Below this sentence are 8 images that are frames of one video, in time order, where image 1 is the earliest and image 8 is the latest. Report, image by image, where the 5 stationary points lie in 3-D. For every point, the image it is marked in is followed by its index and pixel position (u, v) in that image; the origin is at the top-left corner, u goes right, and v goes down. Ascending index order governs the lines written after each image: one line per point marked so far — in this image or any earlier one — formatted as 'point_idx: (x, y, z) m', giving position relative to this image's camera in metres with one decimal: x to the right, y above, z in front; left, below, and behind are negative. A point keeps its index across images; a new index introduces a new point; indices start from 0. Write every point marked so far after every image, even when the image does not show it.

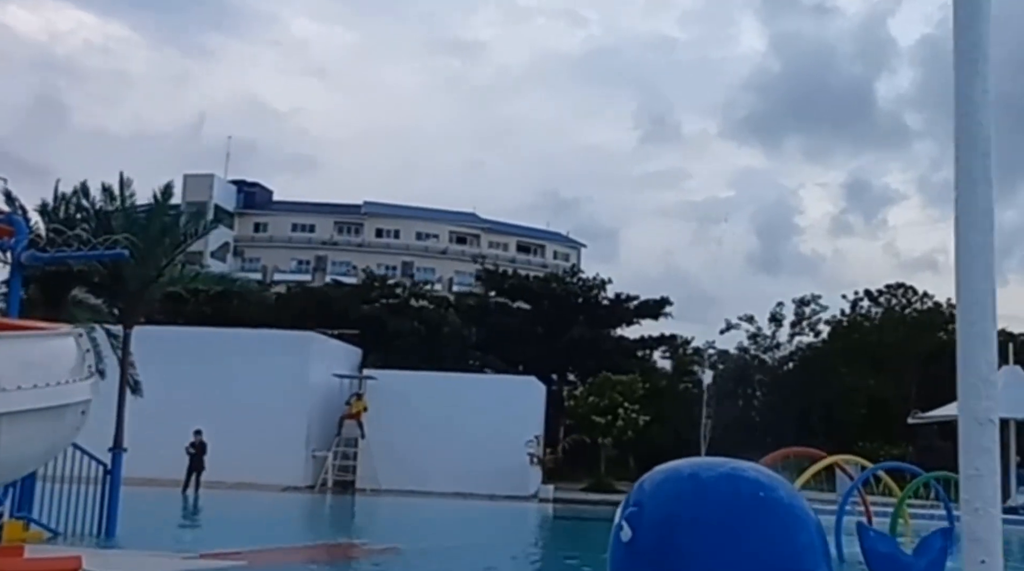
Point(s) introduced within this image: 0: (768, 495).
0: (+1.2, -1.0, +6.5) m
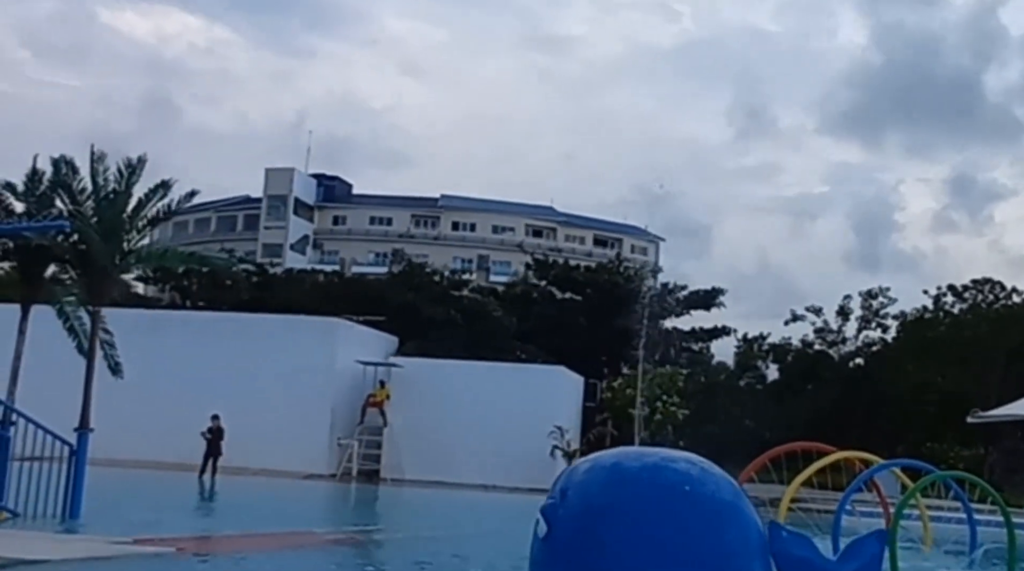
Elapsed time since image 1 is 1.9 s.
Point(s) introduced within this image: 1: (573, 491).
0: (+0.8, -0.9, +5.9) m
1: (+0.3, -0.9, +6.1) m
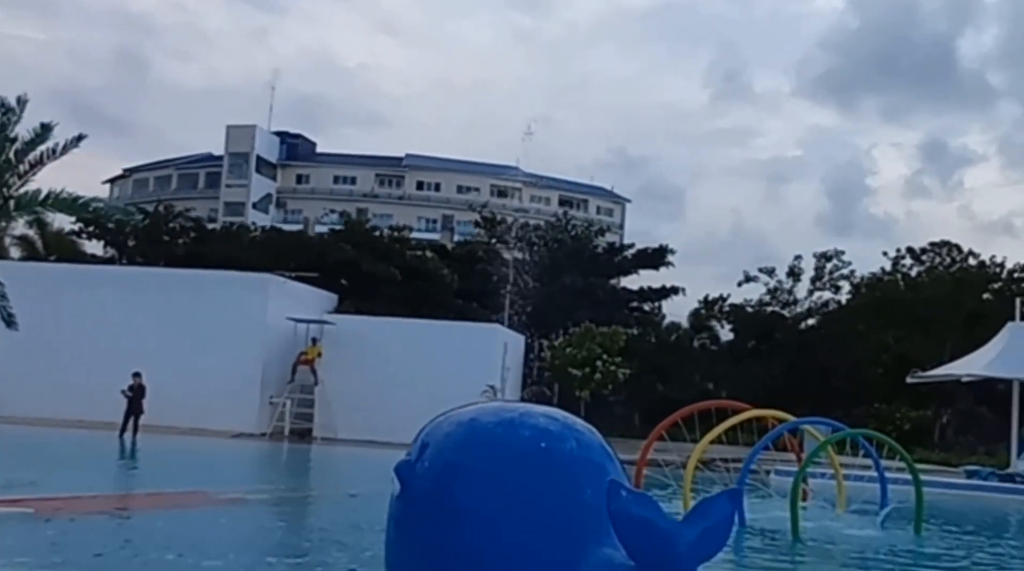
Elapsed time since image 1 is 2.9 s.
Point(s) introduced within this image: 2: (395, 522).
0: (+0.2, -0.7, +5.6) m
1: (-0.3, -0.7, +5.8) m
2: (-0.5, -1.0, +5.8) m
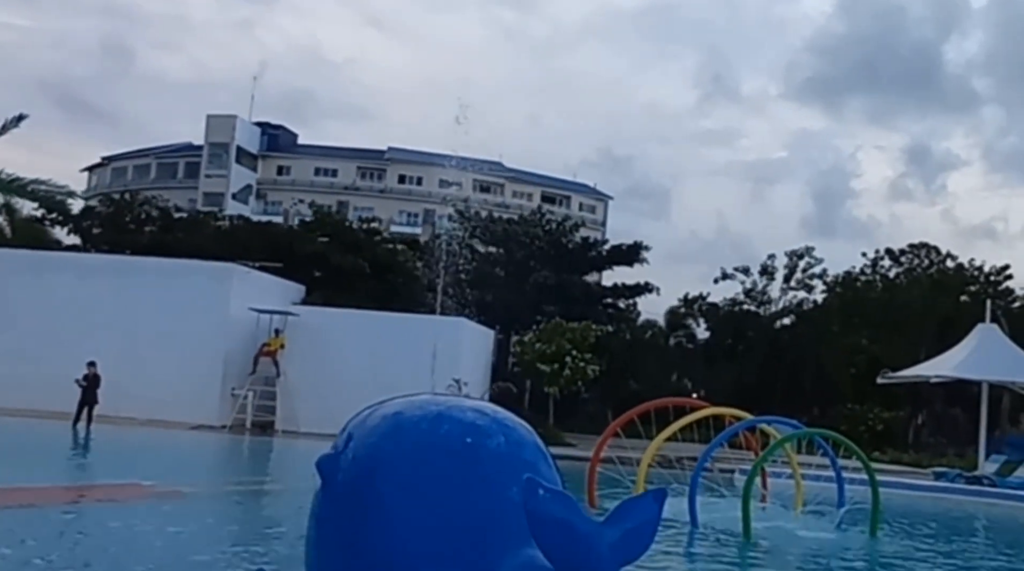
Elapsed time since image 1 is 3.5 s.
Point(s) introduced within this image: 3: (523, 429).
0: (-0.1, -0.6, +5.4) m
1: (-0.6, -0.6, +5.6) m
2: (-0.8, -0.9, +5.6) m
3: (0.0, -0.6, +5.7) m
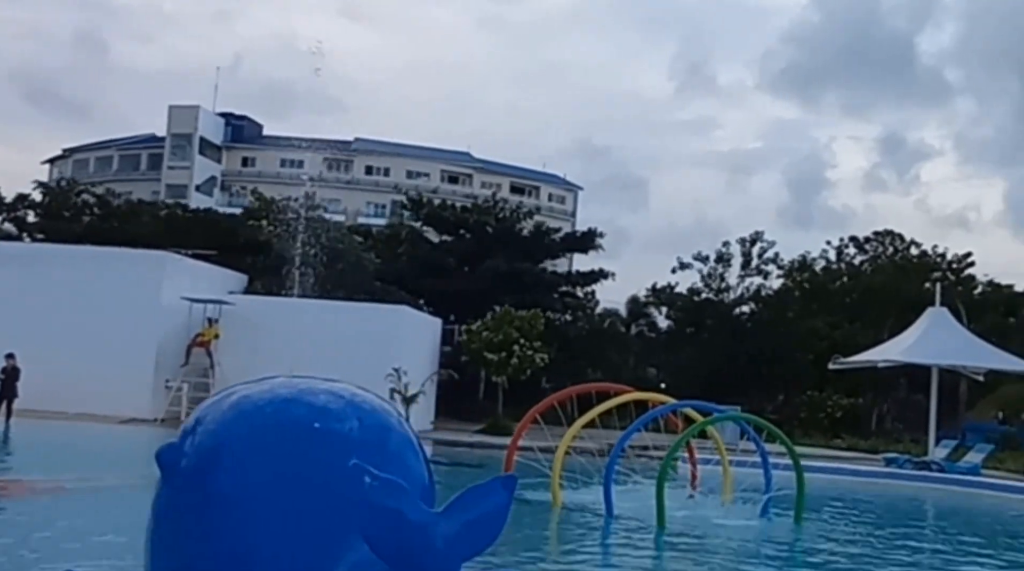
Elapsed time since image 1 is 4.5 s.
0: (-0.7, -0.5, +4.9) m
1: (-1.2, -0.5, +5.1) m
2: (-1.3, -0.8, +5.1) m
3: (-0.5, -0.5, +5.3) m
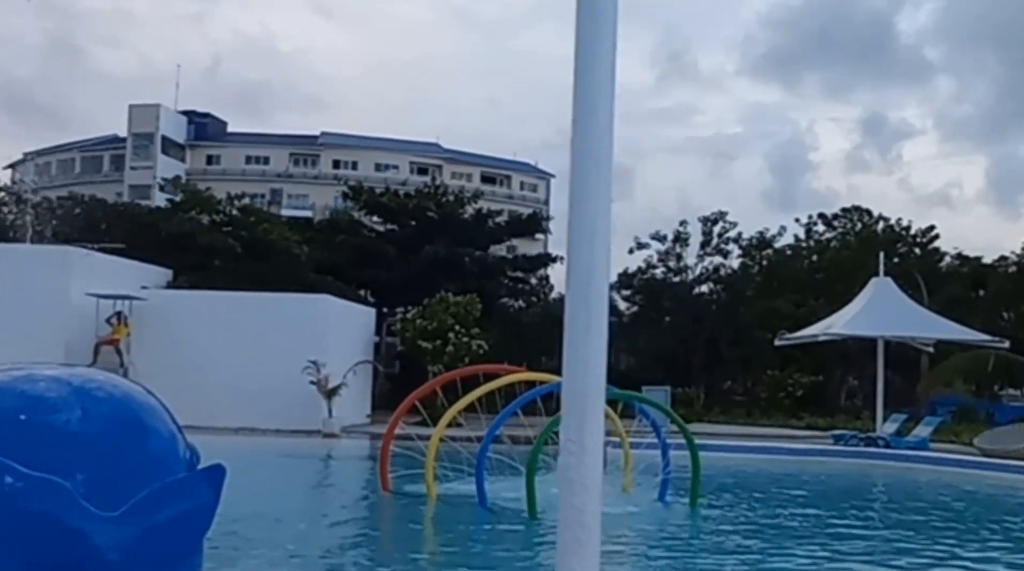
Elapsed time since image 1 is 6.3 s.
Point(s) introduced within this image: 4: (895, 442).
0: (-1.4, -0.4, +4.2) m
1: (-1.9, -0.4, +4.4) m
2: (-2.1, -0.8, +4.4) m
3: (-1.3, -0.4, +4.5) m
4: (+5.2, -2.1, +18.3) m
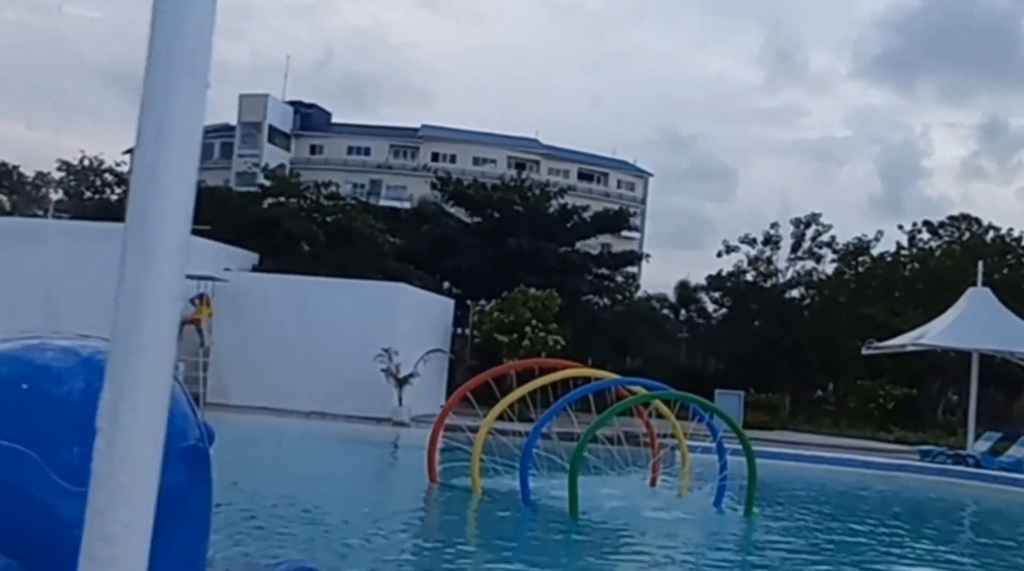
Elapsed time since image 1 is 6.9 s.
0: (-1.4, -0.3, +4.1) m
1: (-1.9, -0.3, +4.3) m
2: (-2.1, -0.6, +4.4) m
3: (-1.2, -0.3, +4.4) m
4: (+6.1, -2.2, +17.8) m
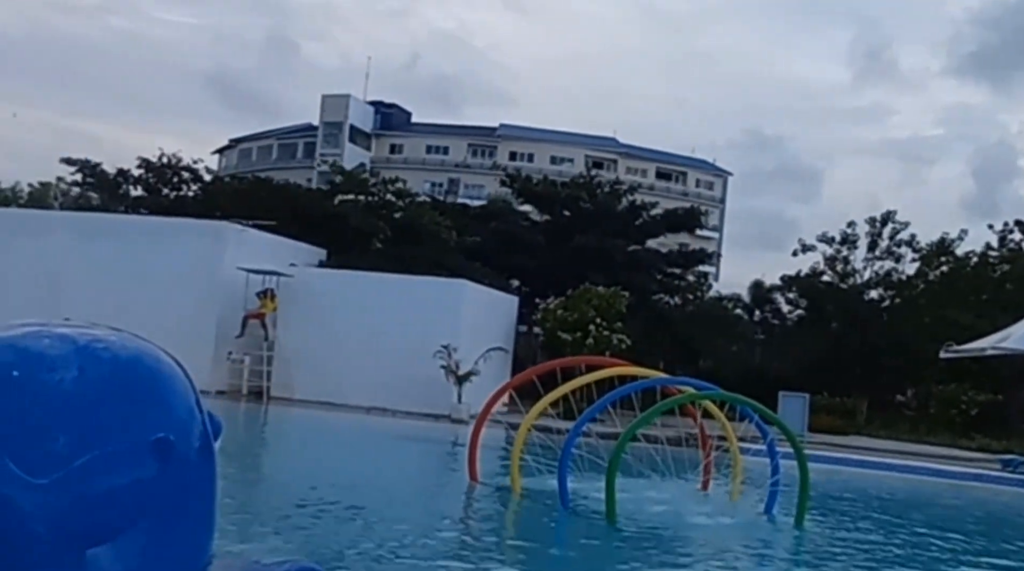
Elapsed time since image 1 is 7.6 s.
0: (-1.4, -0.3, +4.0) m
1: (-1.9, -0.3, +4.3) m
2: (-2.0, -0.6, +4.3) m
3: (-1.2, -0.2, +4.3) m
4: (+6.9, -2.3, +17.2) m
